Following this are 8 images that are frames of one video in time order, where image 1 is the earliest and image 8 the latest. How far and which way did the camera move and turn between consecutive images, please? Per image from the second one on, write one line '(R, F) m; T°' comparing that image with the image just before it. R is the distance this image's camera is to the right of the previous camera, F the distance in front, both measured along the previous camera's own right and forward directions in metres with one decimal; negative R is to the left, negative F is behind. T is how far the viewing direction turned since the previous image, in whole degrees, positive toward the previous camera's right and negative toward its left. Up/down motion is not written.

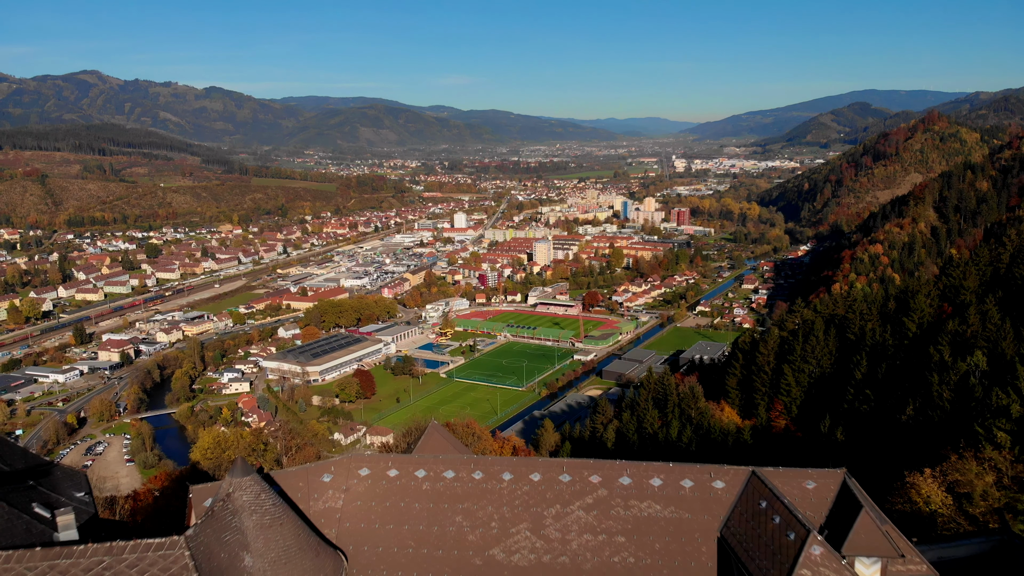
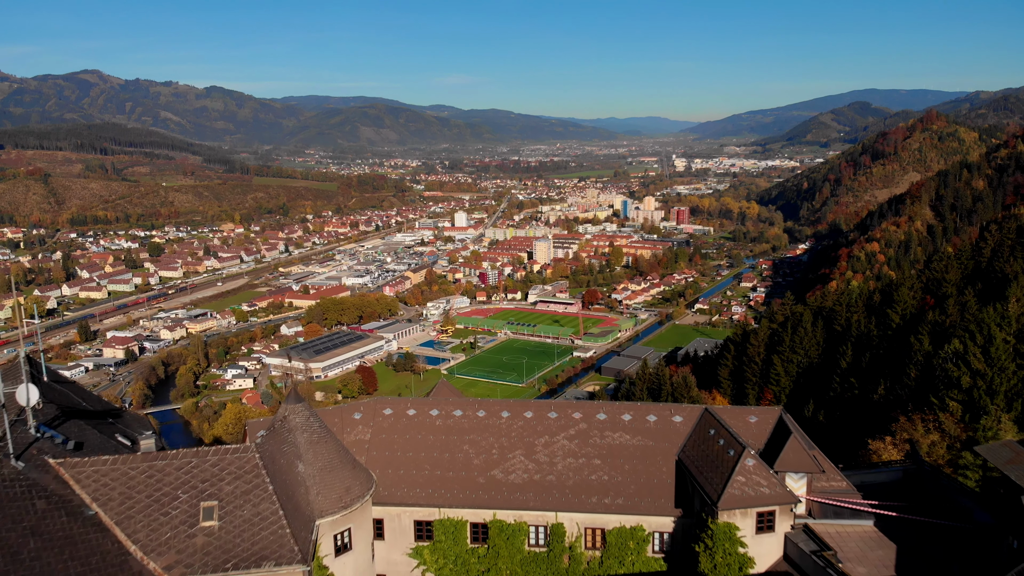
(0.0, -1.0) m; 0°
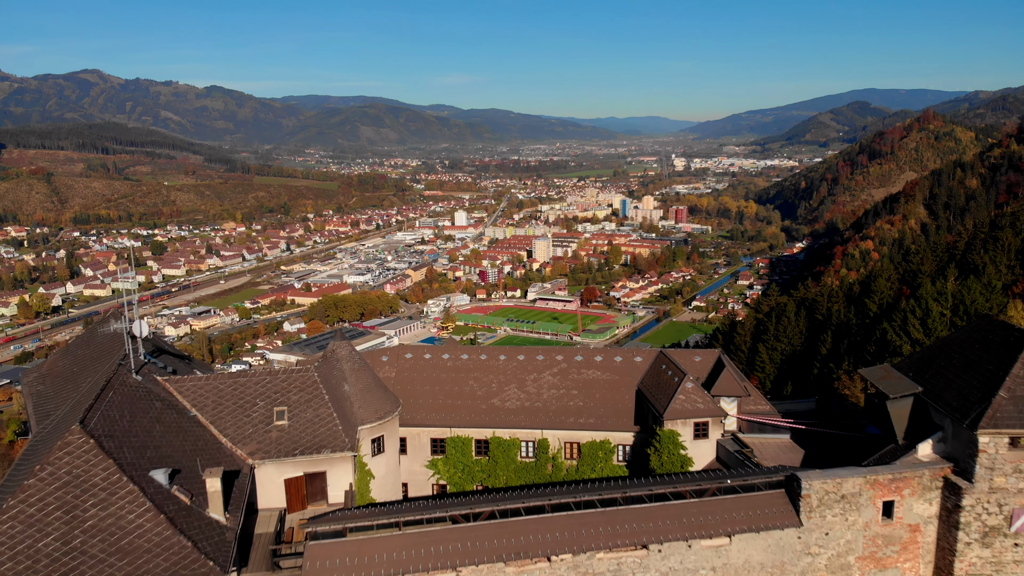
(0.0, -1.5) m; 0°
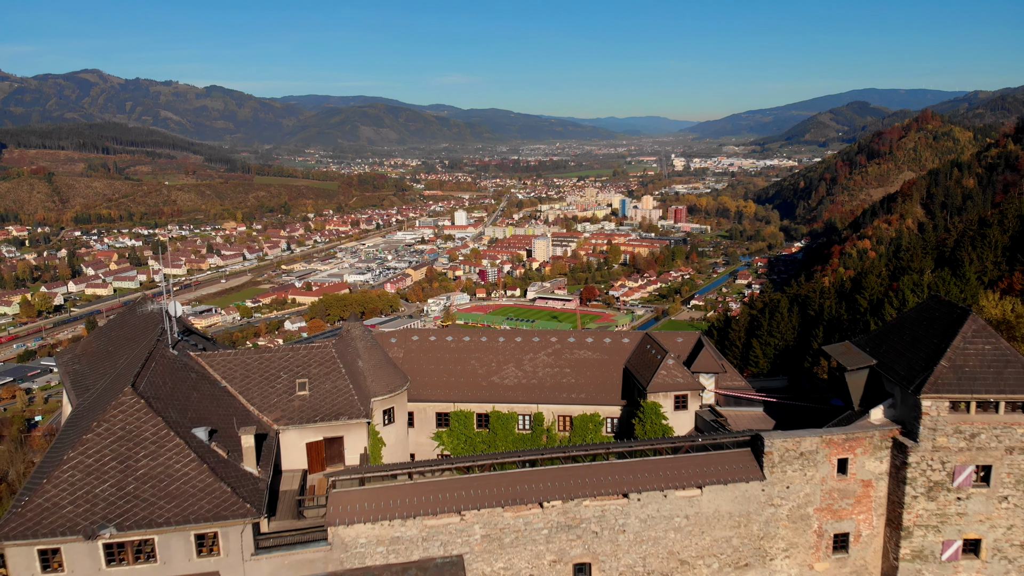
(0.0, -0.7) m; 0°
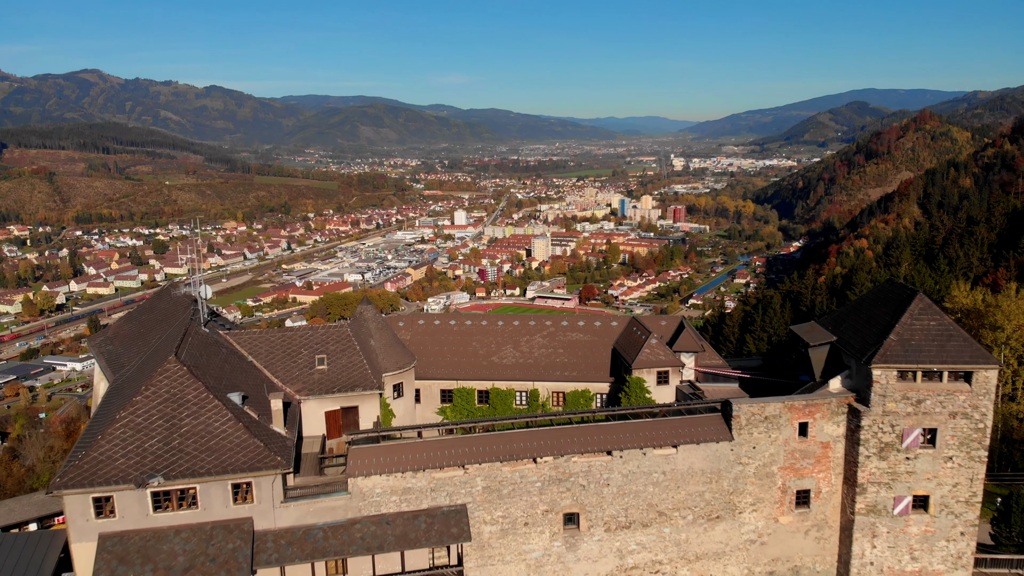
(0.0, -0.7) m; 0°
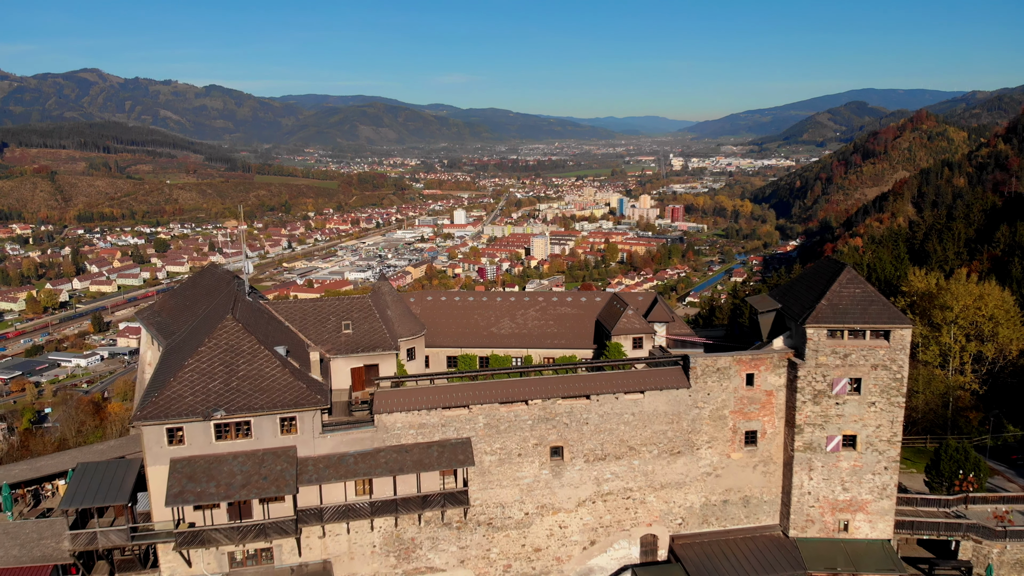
(0.0, -1.3) m; 0°
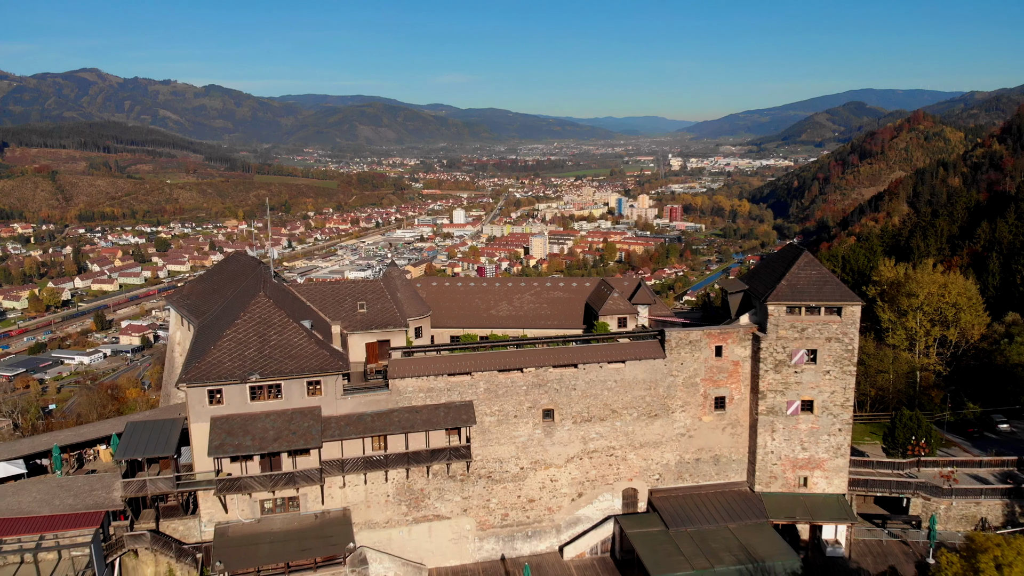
(0.0, -1.0) m; 0°
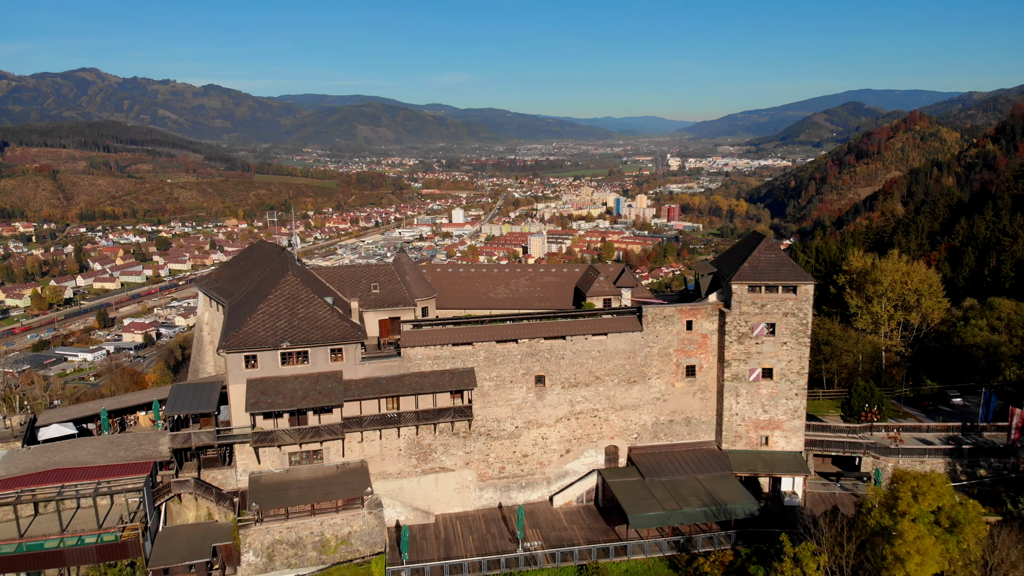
(0.0, -1.2) m; 0°
